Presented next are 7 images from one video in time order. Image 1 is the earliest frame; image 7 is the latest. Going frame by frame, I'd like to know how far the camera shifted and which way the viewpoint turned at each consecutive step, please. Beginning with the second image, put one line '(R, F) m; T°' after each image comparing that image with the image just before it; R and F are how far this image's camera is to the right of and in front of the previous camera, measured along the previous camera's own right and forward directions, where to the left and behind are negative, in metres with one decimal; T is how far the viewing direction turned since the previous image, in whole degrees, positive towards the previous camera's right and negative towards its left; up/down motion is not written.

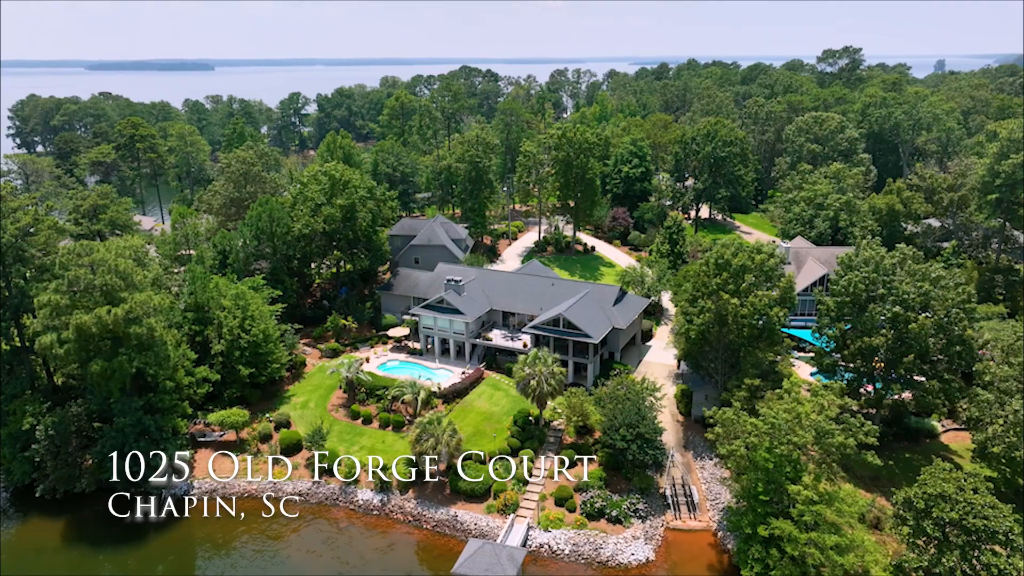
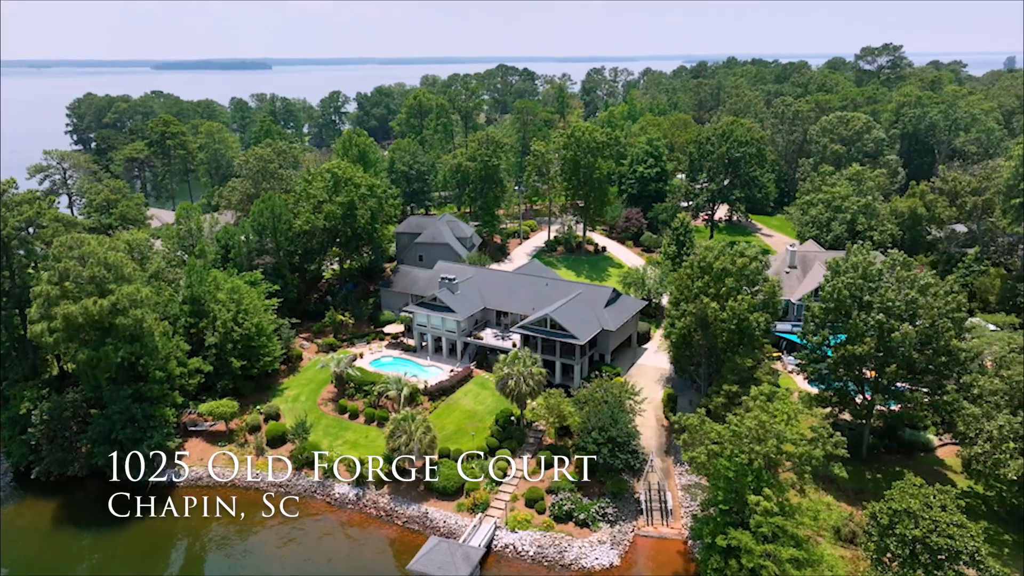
(+3.6, +0.2) m; -4°
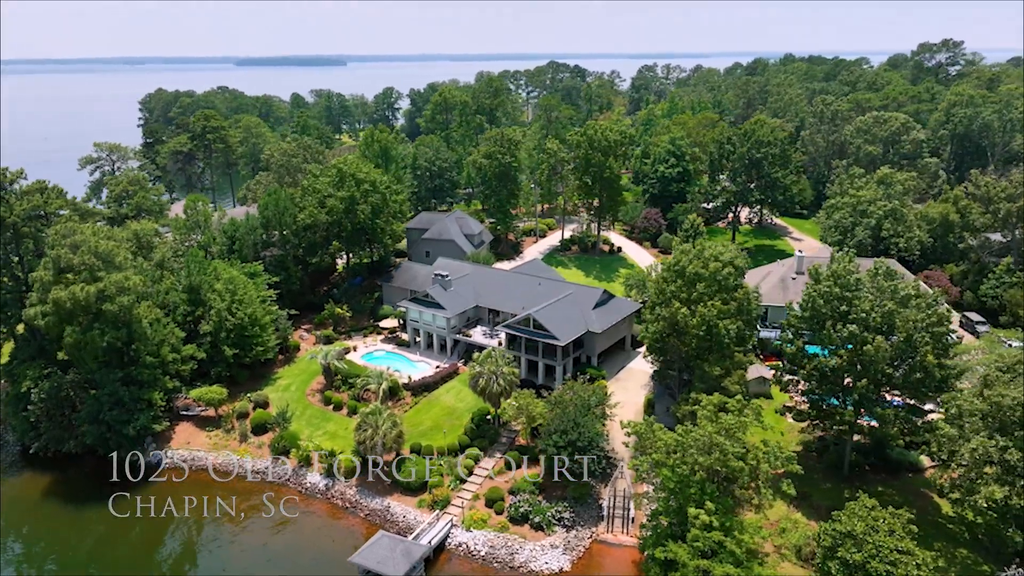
(+4.9, +0.4) m; -5°
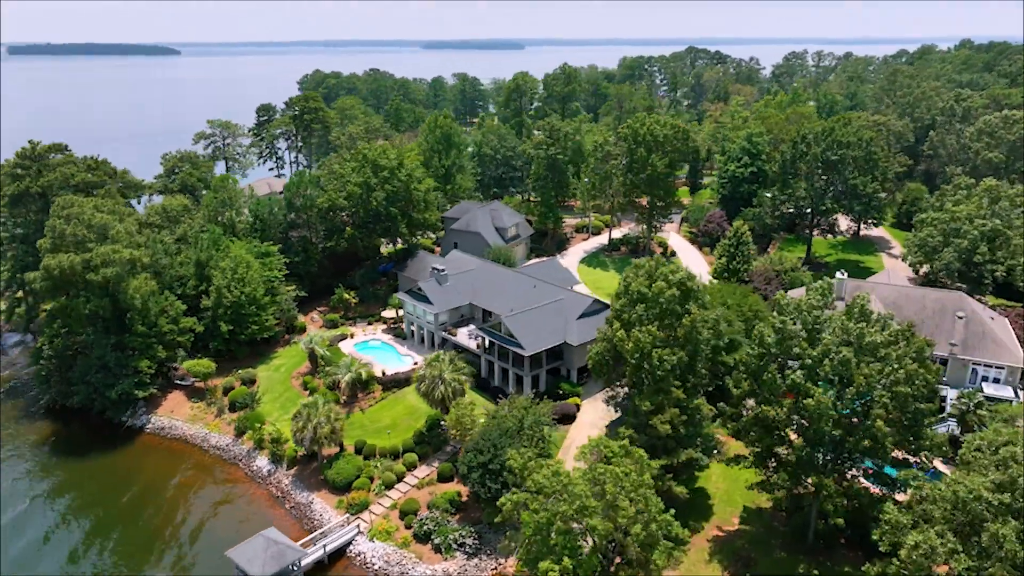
(+10.4, +3.8) m; -13°
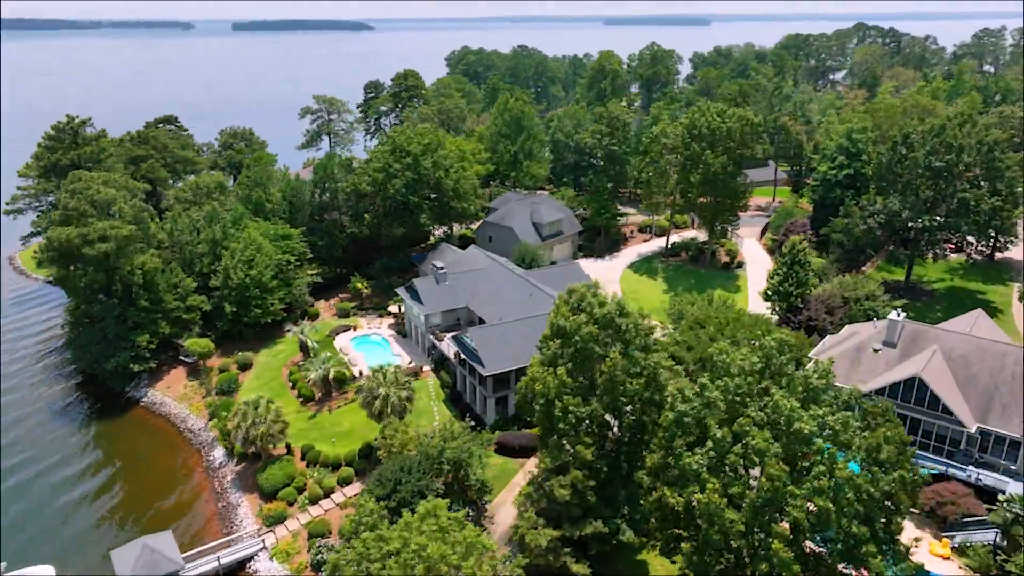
(+9.4, +5.5) m; -13°
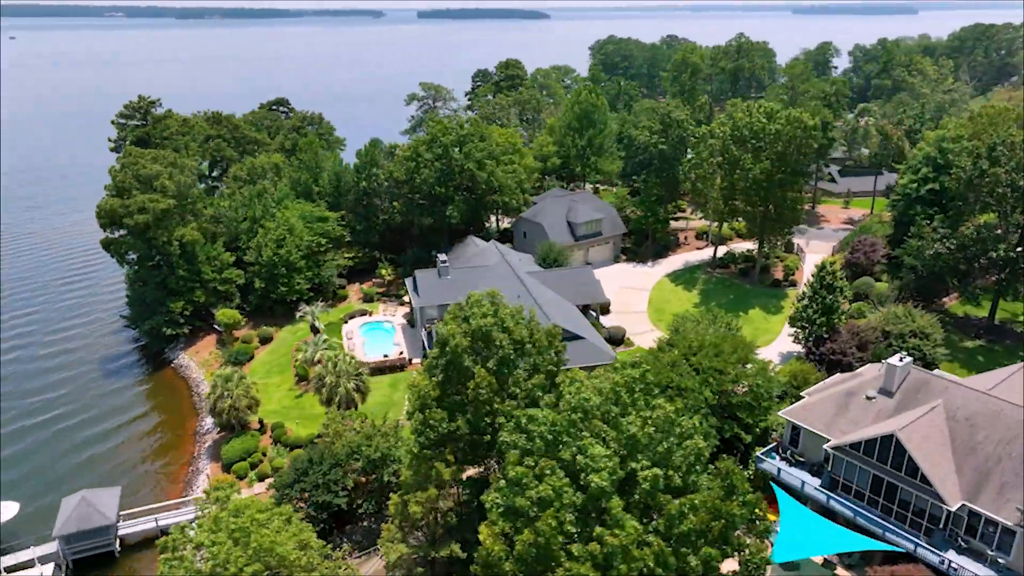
(+9.0, +2.5) m; -13°
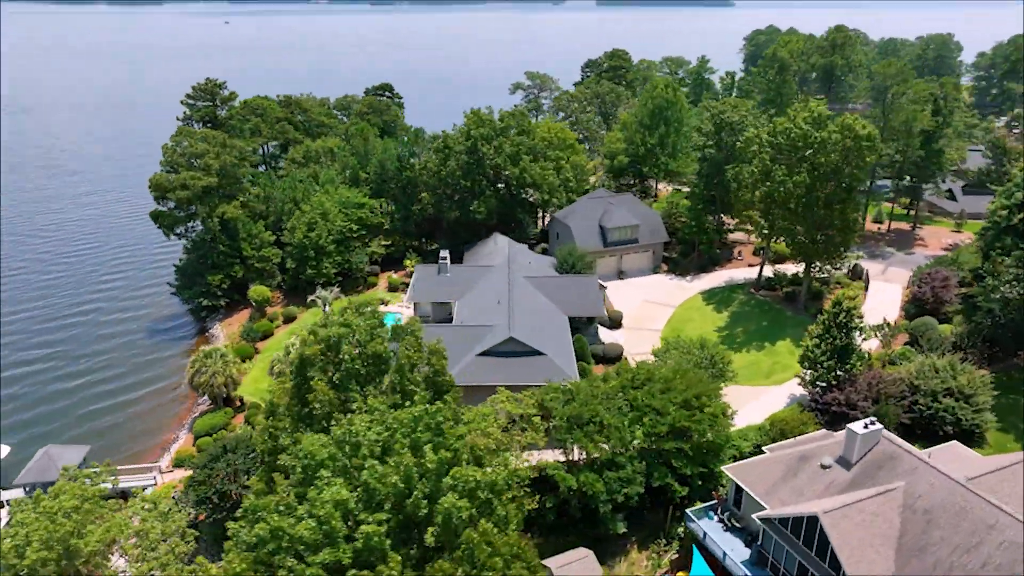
(+8.9, +3.0) m; -13°
